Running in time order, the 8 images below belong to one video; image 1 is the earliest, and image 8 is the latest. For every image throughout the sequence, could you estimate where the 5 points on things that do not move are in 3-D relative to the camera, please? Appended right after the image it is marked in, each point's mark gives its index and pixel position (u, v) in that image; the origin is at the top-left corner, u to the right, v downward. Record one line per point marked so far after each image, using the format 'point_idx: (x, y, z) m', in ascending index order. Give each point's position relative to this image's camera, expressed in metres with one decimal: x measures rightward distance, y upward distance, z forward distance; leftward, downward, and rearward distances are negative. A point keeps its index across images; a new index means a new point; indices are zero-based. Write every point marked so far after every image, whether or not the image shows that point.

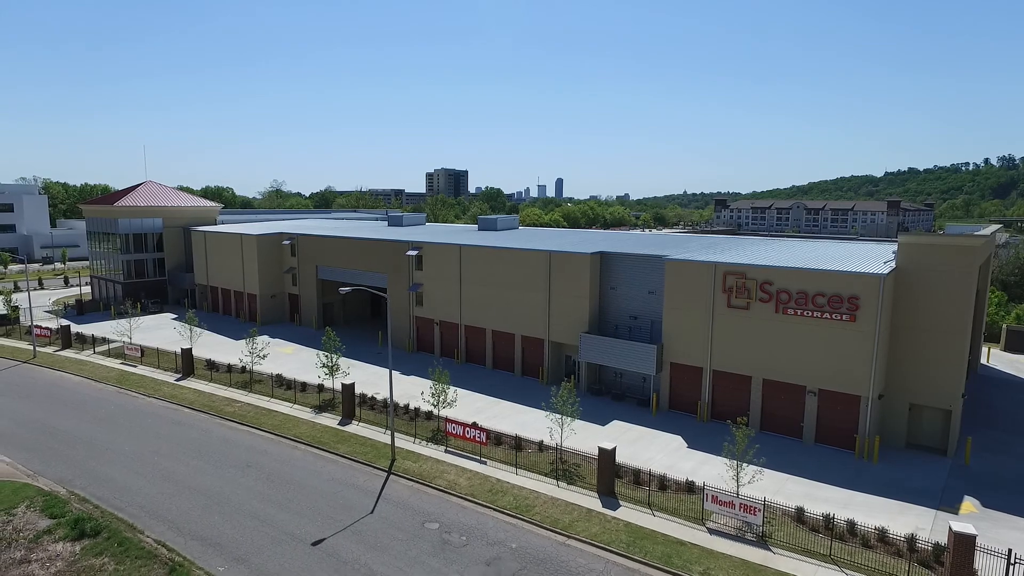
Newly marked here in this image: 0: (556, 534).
0: (+1.5, -7.9, +19.7) m
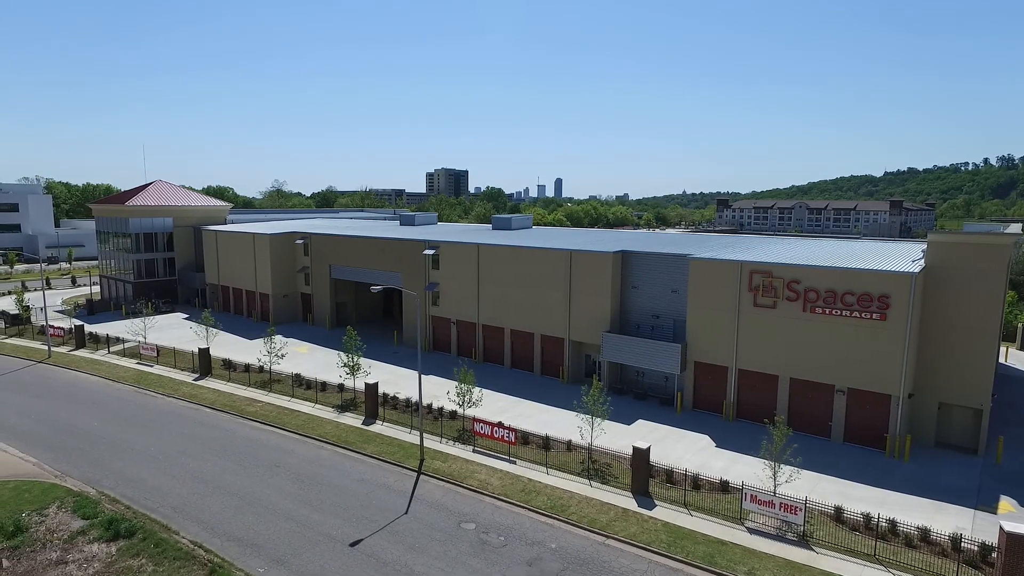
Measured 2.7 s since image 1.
0: (+2.7, -7.9, +19.6) m
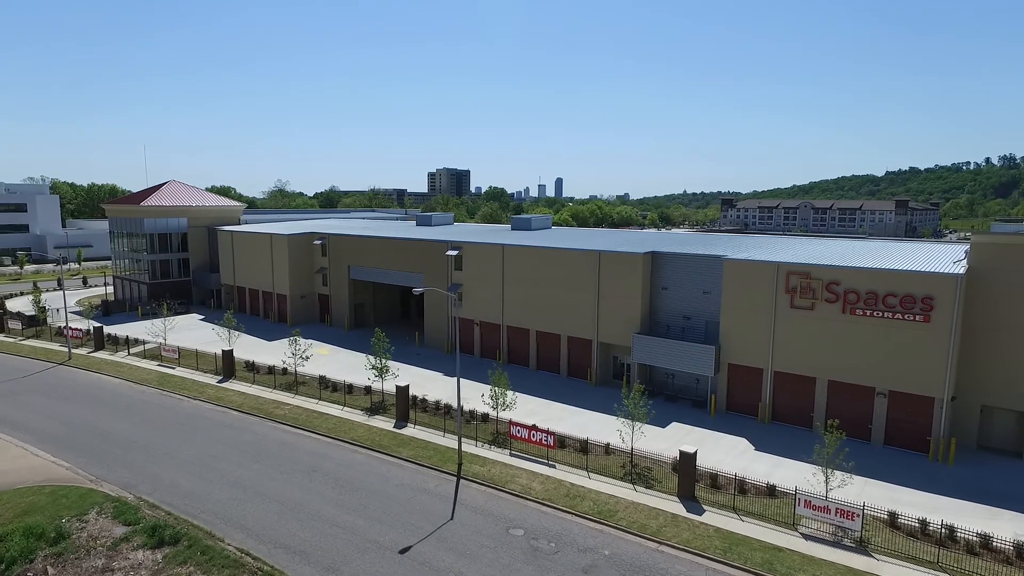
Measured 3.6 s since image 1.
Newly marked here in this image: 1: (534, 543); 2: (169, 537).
0: (+4.3, -7.9, +19.3) m
1: (+0.7, -8.0, +19.3) m
2: (-10.8, -7.8, +19.2) m
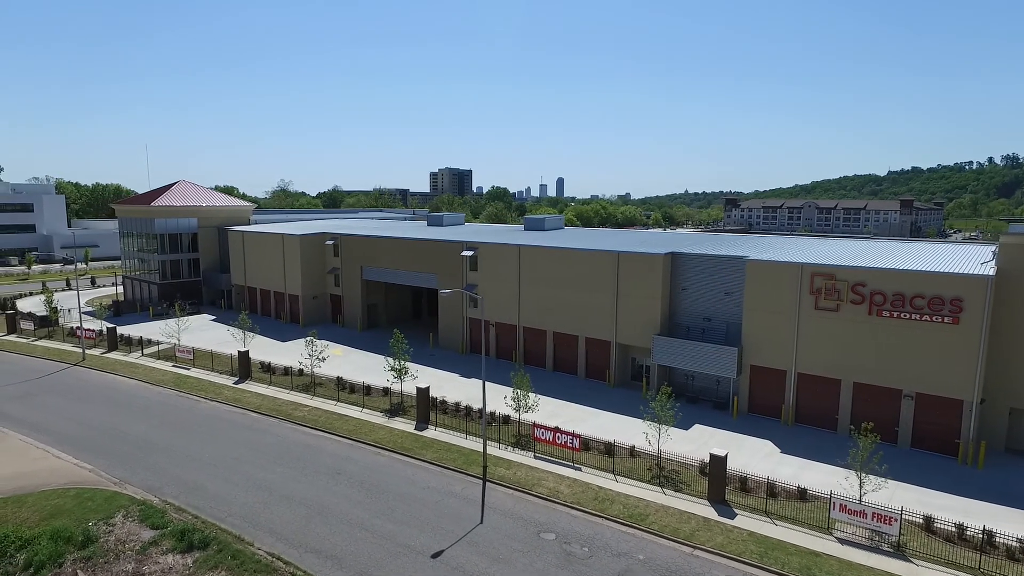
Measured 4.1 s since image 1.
0: (+5.3, -8.0, +19.1) m
1: (+1.7, -8.1, +19.1) m
2: (-9.8, -7.9, +19.1) m
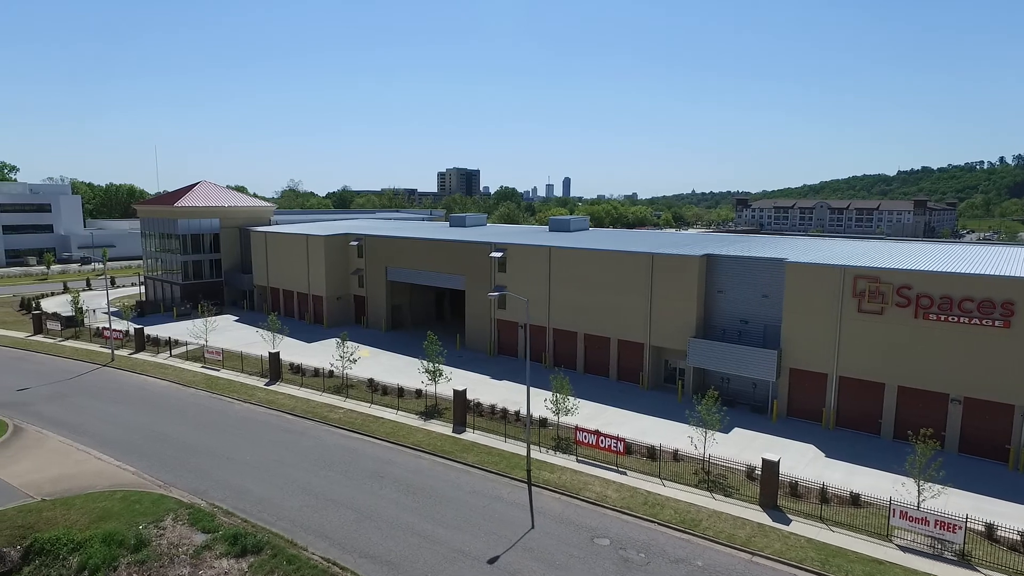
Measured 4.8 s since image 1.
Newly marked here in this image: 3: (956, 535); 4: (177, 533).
0: (+7.0, -8.1, +18.9) m
1: (+3.4, -8.2, +18.9) m
2: (-8.1, -8.0, +18.9) m
3: (+13.1, -7.3, +18.1) m
4: (-10.9, -8.0, +20.0) m
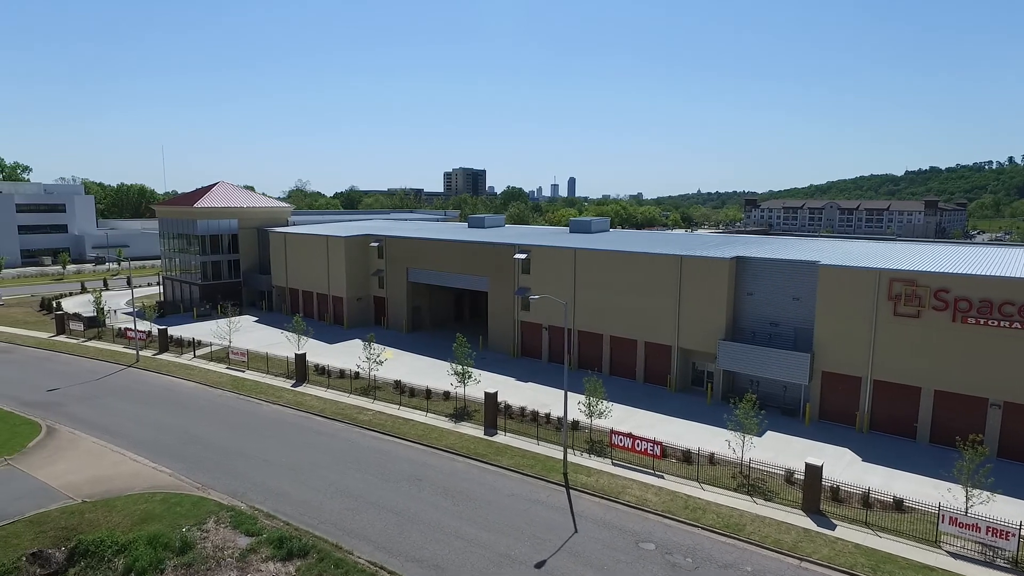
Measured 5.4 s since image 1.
0: (+8.4, -8.2, +18.7) m
1: (+4.9, -8.3, +18.8) m
2: (-6.6, -8.1, +18.9) m
3: (+14.5, -7.4, +17.9) m
4: (-9.5, -8.1, +20.0) m
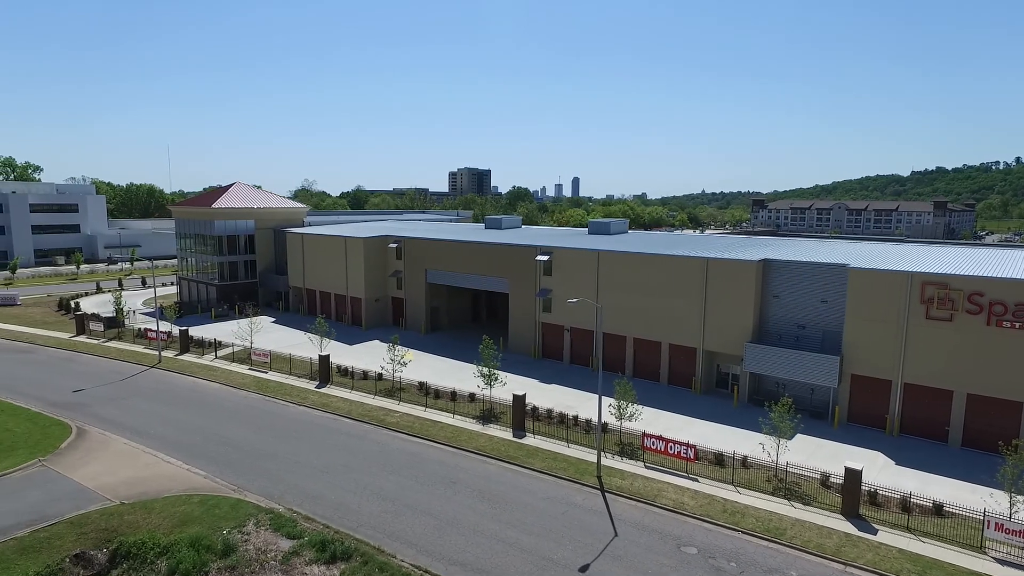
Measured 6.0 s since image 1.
0: (+9.8, -8.4, +18.7) m
1: (+6.2, -8.4, +18.8) m
2: (-5.3, -8.2, +18.9) m
3: (+15.9, -7.6, +17.8) m
4: (-8.2, -8.2, +20.0) m
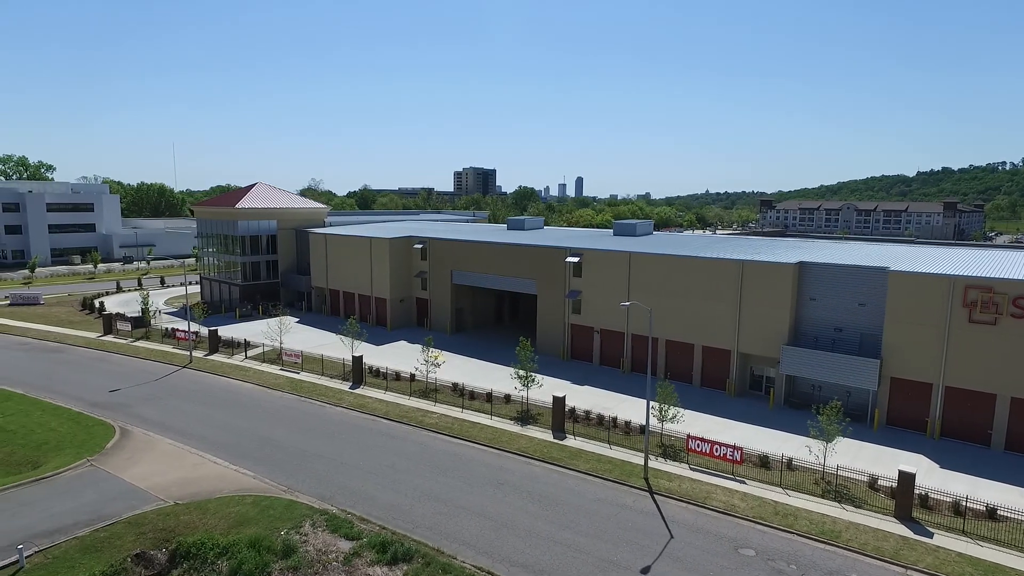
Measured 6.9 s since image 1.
0: (+11.6, -8.5, +18.8) m
1: (+8.1, -8.6, +18.9) m
2: (-3.4, -8.3, +19.1) m
3: (+17.7, -7.7, +17.9) m
4: (-6.3, -8.3, +20.1) m
